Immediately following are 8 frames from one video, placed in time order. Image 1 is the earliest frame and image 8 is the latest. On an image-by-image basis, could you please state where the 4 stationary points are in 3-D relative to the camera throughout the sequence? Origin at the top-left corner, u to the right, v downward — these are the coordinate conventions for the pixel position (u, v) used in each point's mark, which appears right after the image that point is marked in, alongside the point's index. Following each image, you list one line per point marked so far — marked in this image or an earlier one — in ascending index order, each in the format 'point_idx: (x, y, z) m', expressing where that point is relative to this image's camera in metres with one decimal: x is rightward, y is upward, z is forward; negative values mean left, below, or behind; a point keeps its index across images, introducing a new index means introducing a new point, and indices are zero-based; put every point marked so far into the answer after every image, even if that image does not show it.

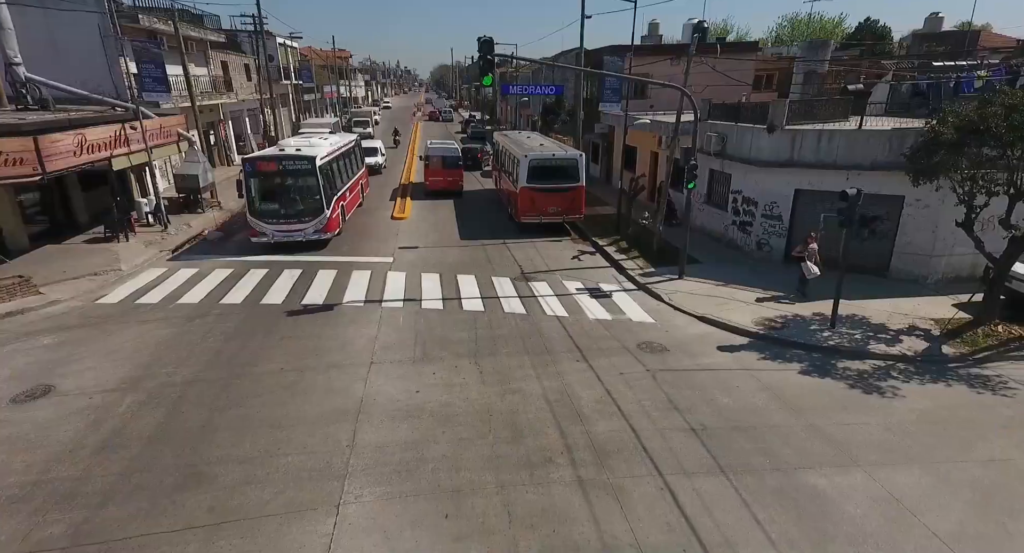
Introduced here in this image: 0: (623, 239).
0: (+3.7, +1.2, +18.1) m
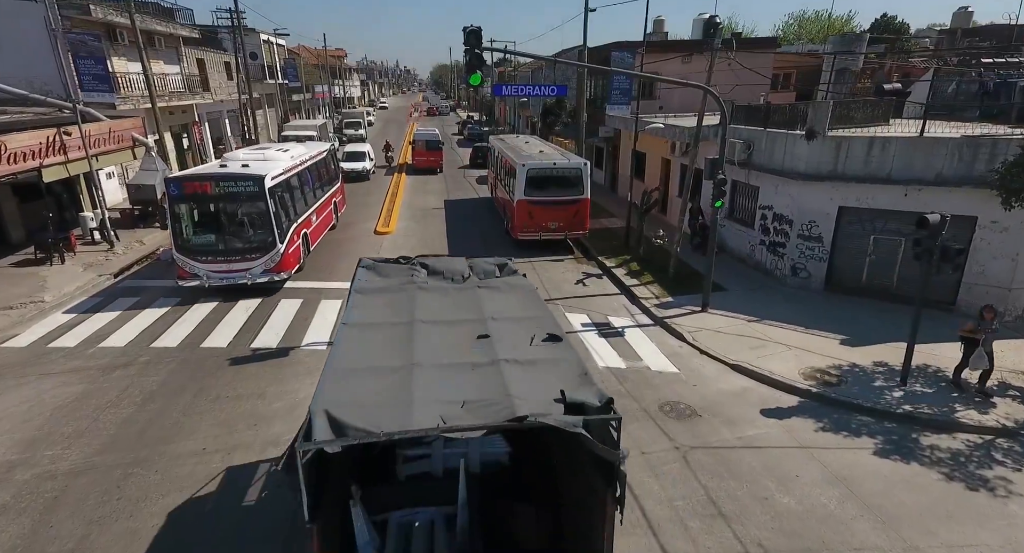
0: (+3.5, +0.5, +15.9) m
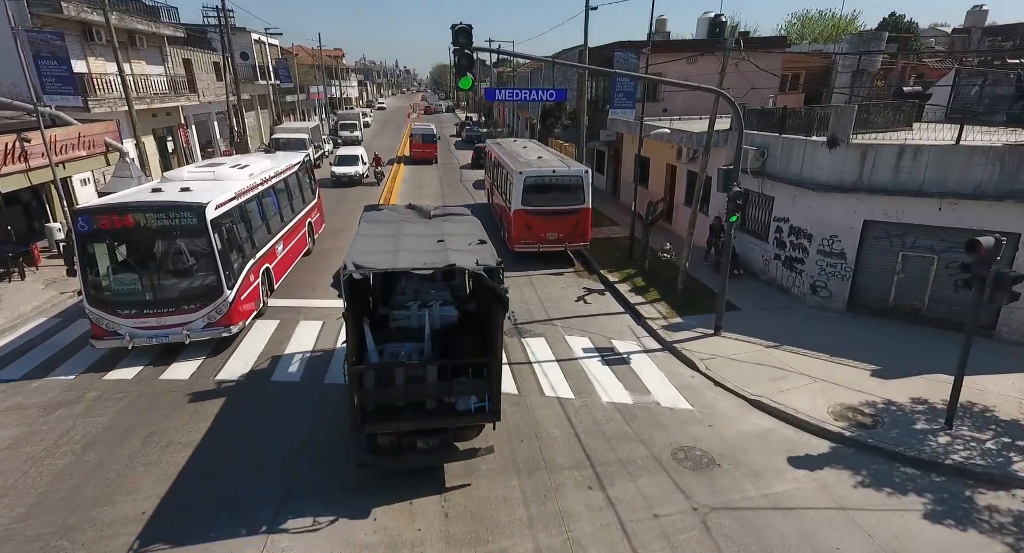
0: (+3.4, +0.1, +14.9) m
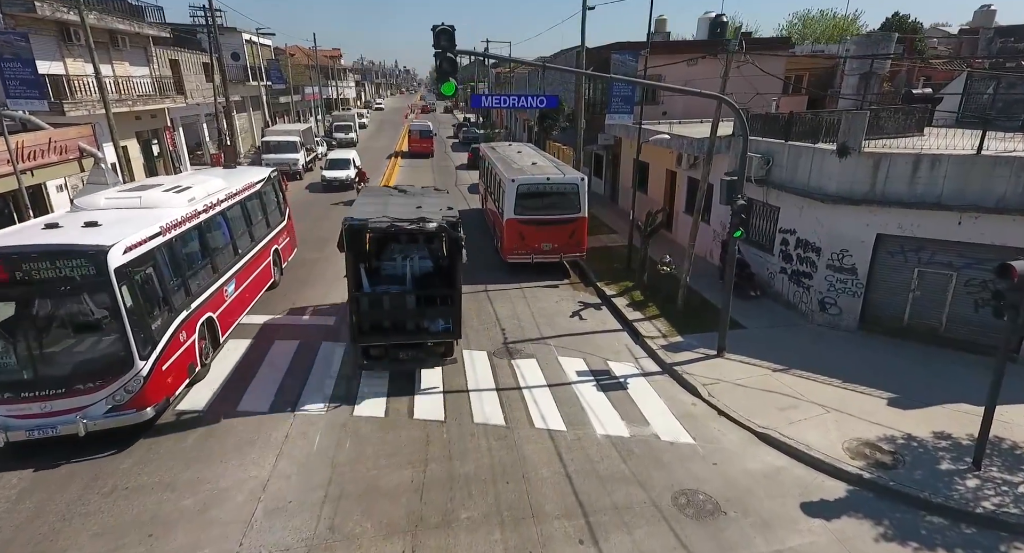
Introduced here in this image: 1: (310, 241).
0: (+3.2, -0.3, +14.2) m
1: (-7.1, +1.2, +19.1) m
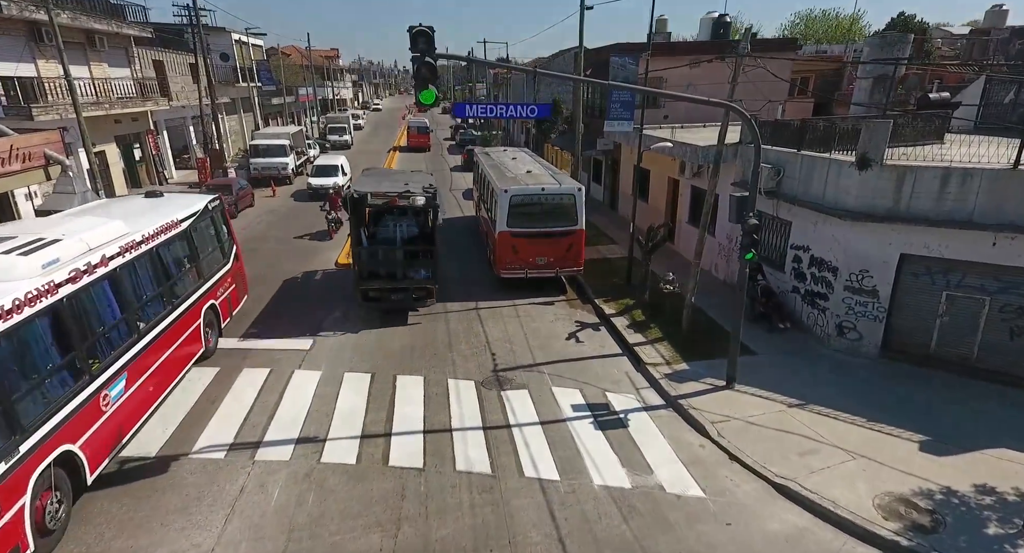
0: (+3.0, -0.7, +13.2) m
1: (-7.3, +0.8, +18.2) m
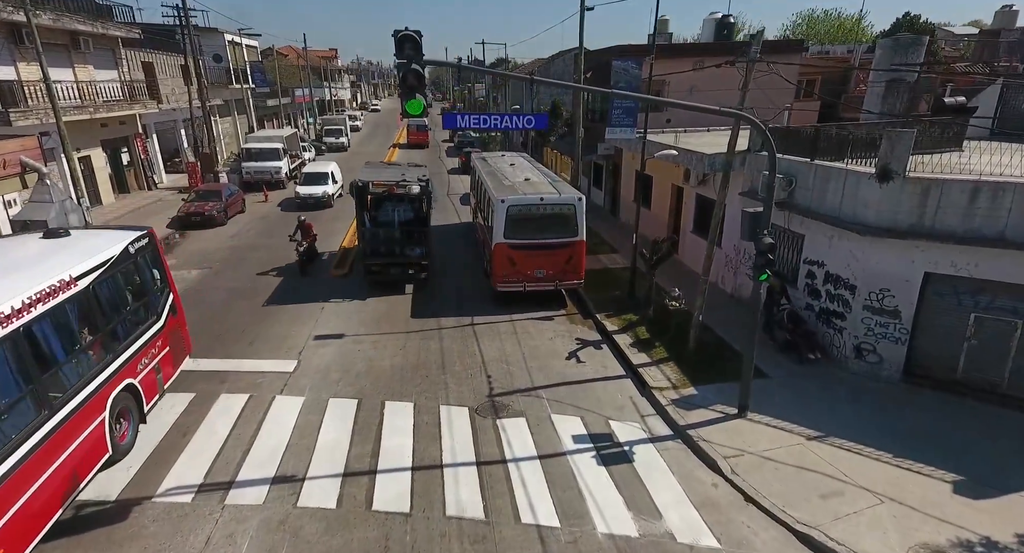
0: (+3.0, -1.1, +12.5) m
1: (-7.4, +0.5, +17.5) m
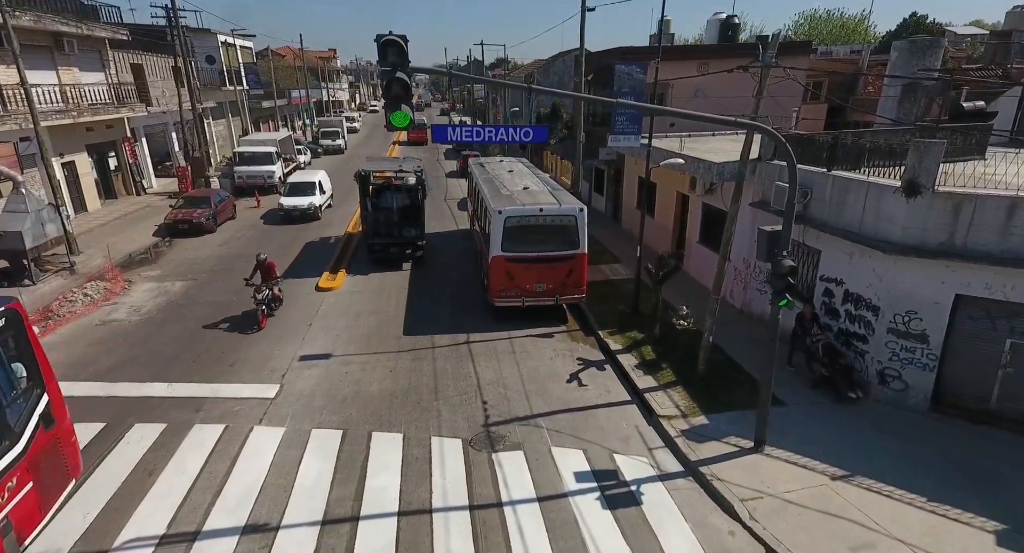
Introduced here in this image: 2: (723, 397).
0: (+2.9, -1.4, +11.8) m
1: (-7.4, +0.1, +16.8) m
2: (+3.8, -2.2, +9.7) m
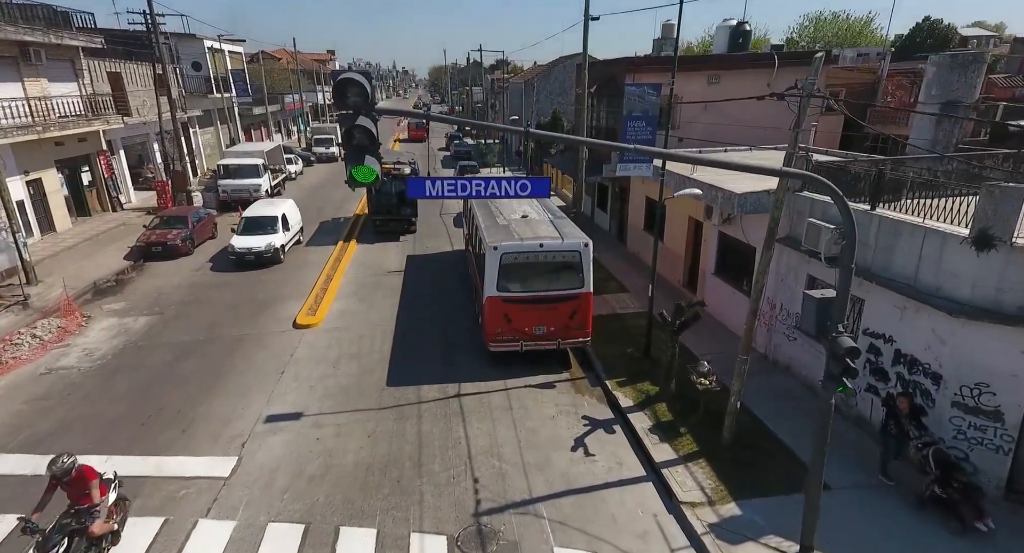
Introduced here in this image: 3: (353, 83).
0: (+2.8, -2.3, +10.4) m
1: (-7.5, -0.8, +15.4) m
2: (+3.7, -3.1, +8.3) m
3: (-1.4, +1.9, +5.0) m
